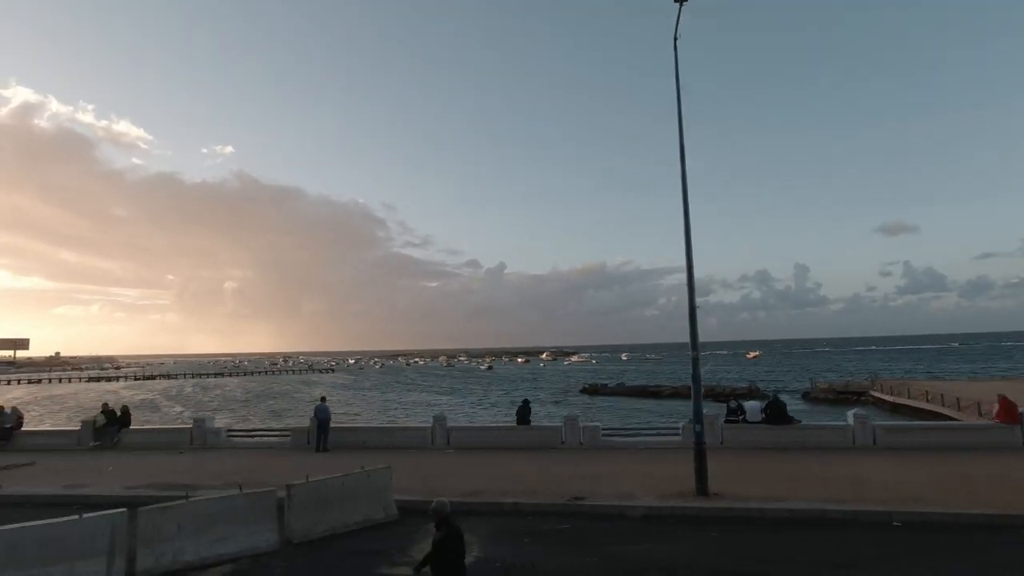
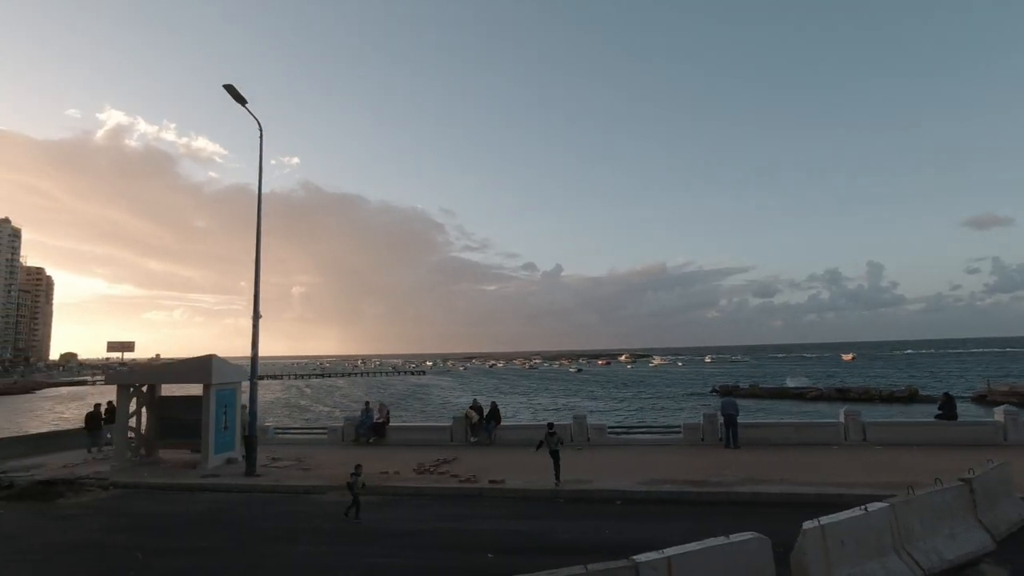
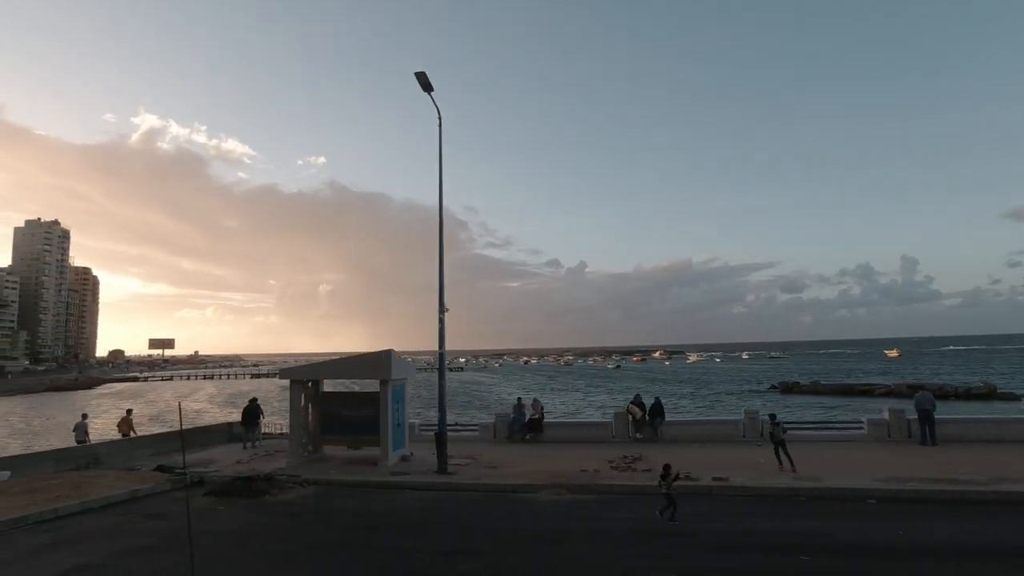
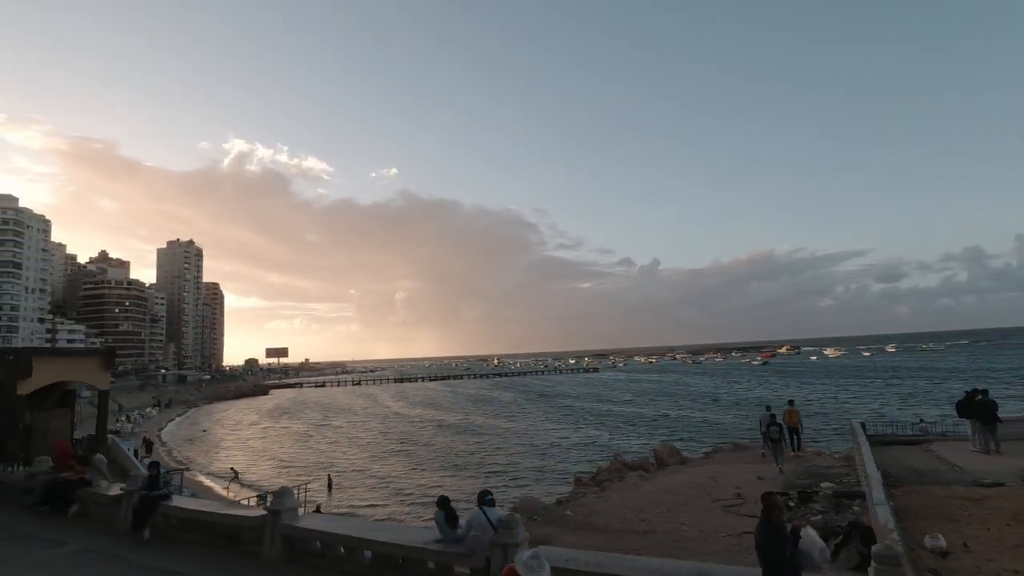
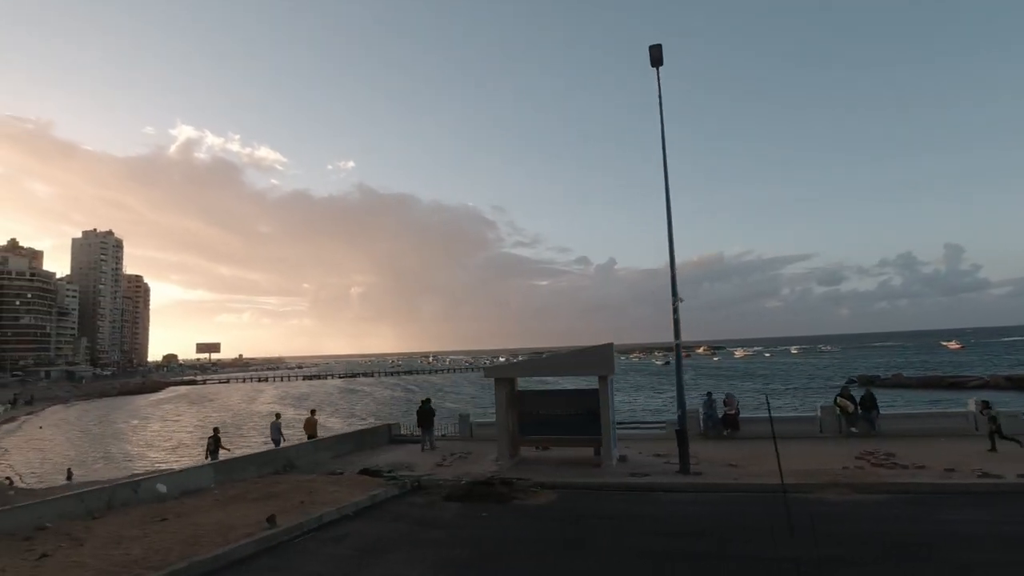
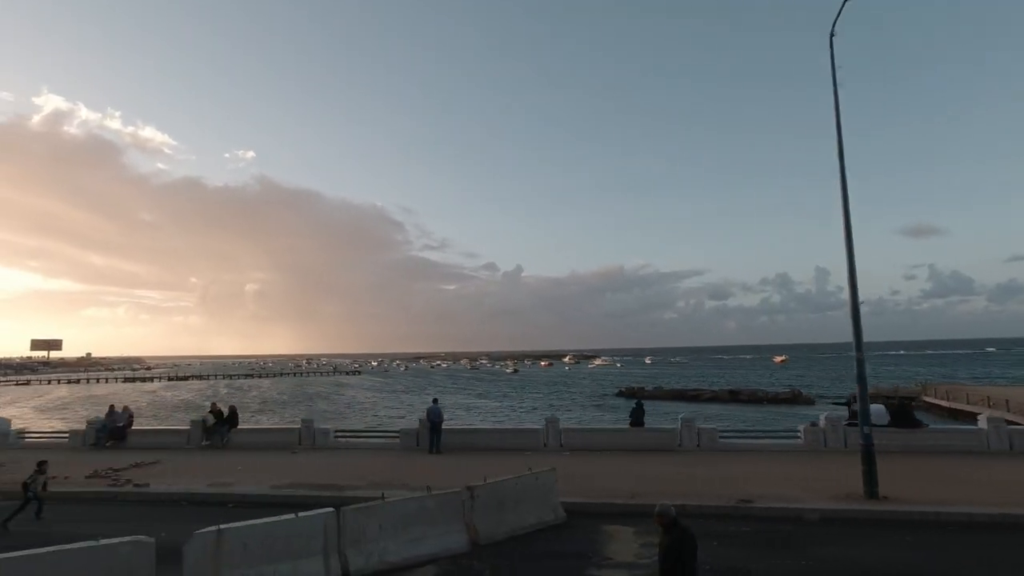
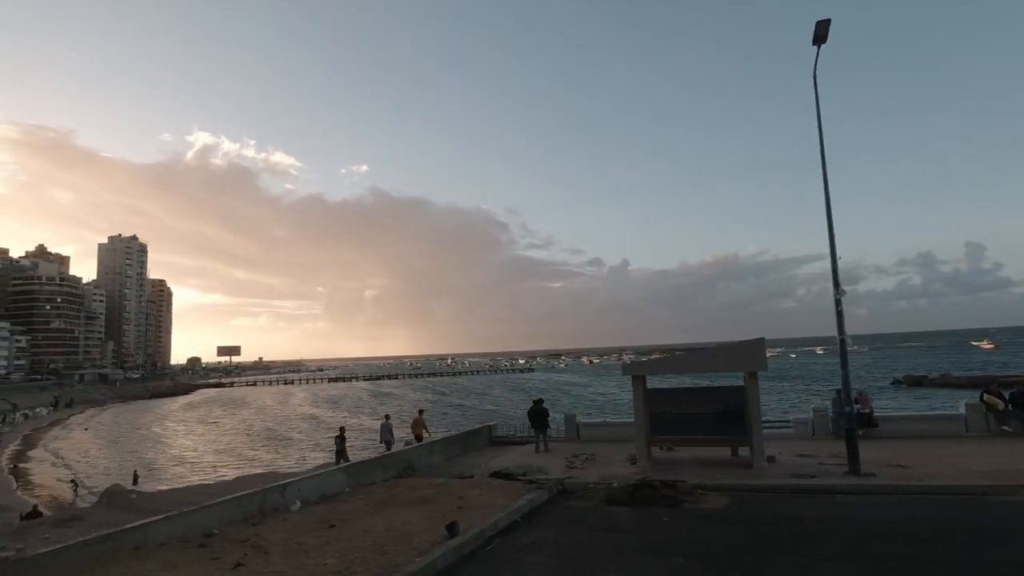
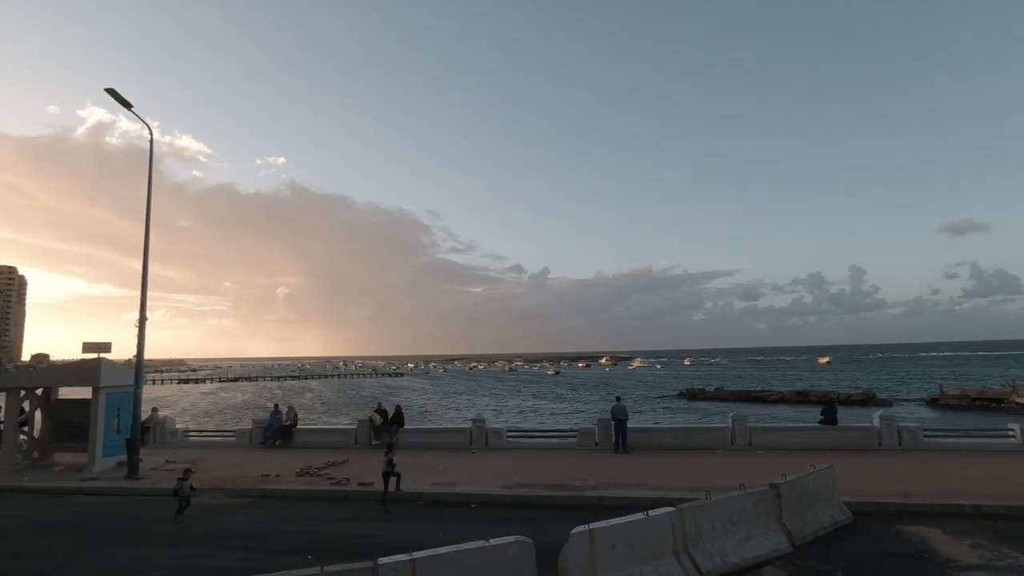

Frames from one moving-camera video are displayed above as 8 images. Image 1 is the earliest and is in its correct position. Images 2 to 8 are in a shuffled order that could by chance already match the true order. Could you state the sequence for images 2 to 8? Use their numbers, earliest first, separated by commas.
6, 8, 2, 3, 5, 7, 4
